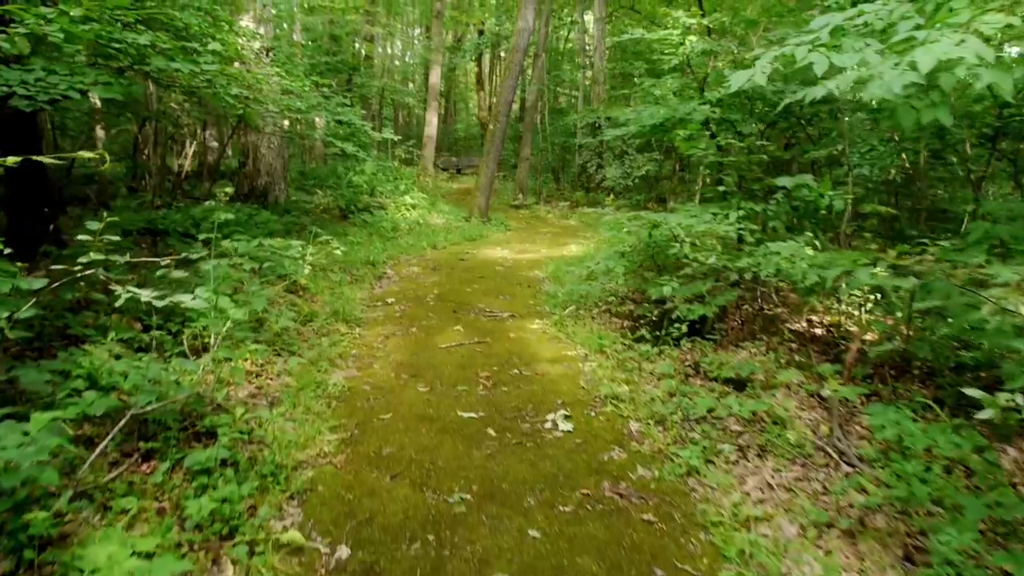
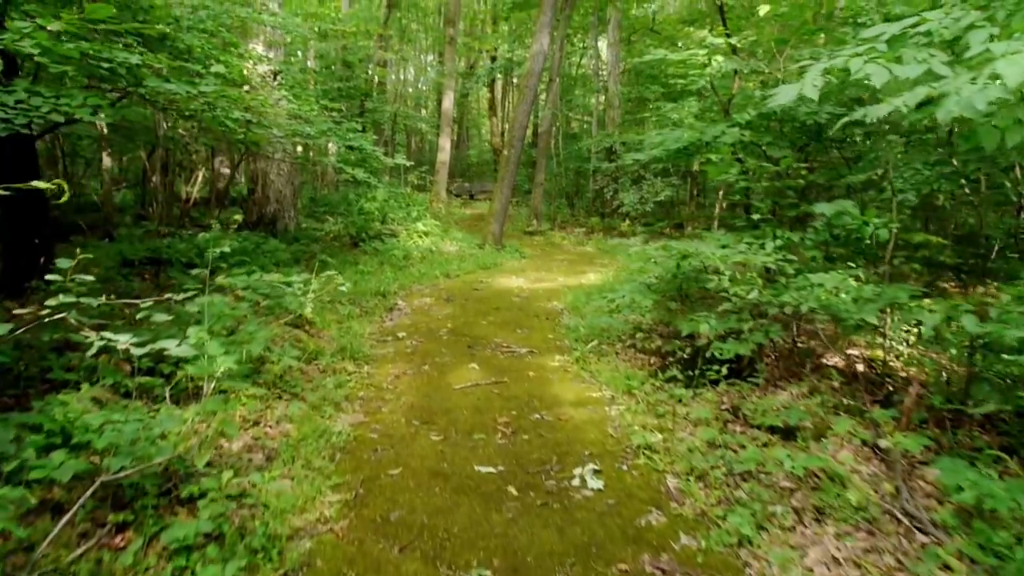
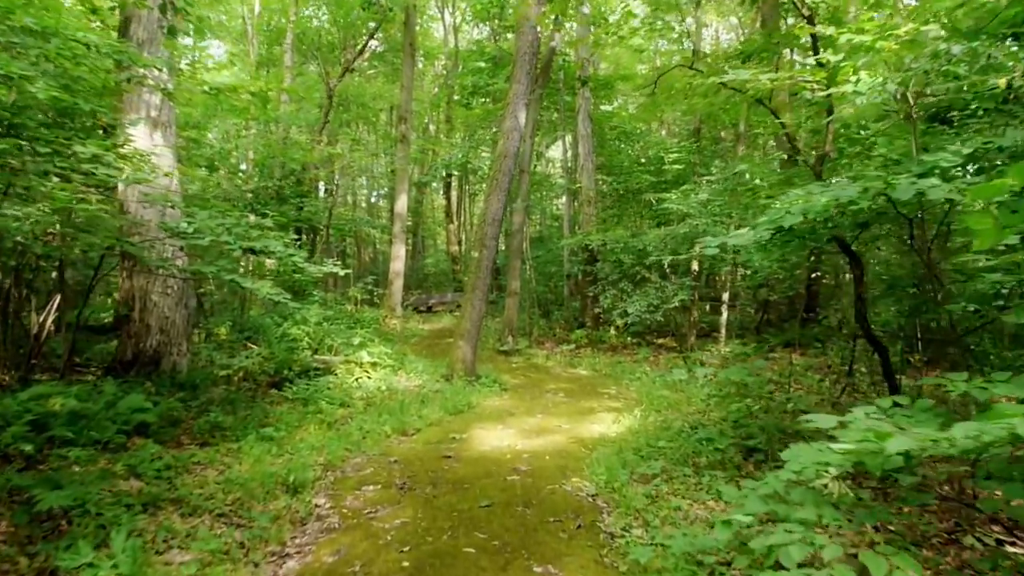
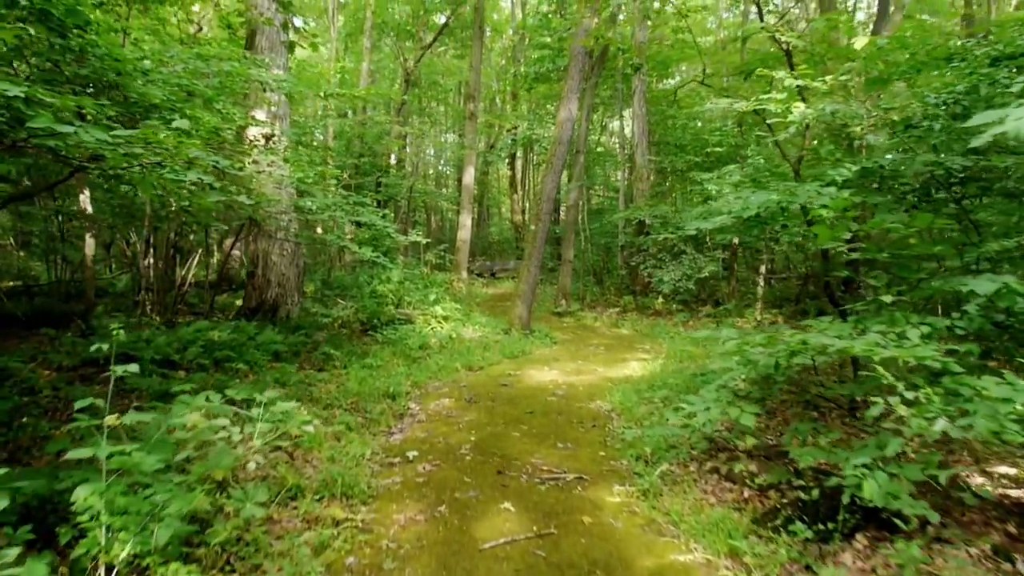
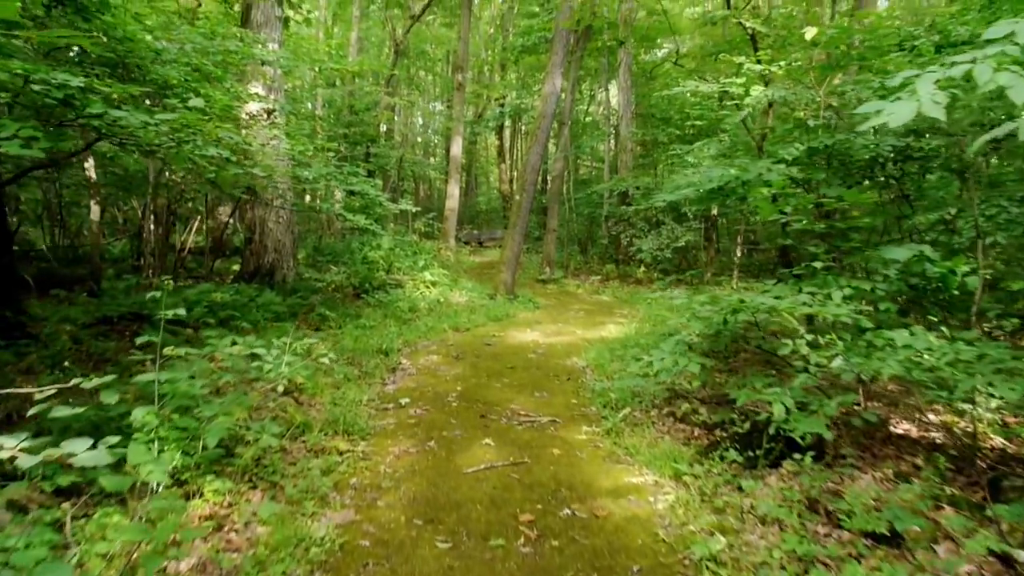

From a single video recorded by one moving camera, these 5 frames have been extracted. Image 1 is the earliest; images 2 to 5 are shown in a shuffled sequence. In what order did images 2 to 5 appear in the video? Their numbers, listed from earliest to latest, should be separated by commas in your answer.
2, 5, 4, 3
